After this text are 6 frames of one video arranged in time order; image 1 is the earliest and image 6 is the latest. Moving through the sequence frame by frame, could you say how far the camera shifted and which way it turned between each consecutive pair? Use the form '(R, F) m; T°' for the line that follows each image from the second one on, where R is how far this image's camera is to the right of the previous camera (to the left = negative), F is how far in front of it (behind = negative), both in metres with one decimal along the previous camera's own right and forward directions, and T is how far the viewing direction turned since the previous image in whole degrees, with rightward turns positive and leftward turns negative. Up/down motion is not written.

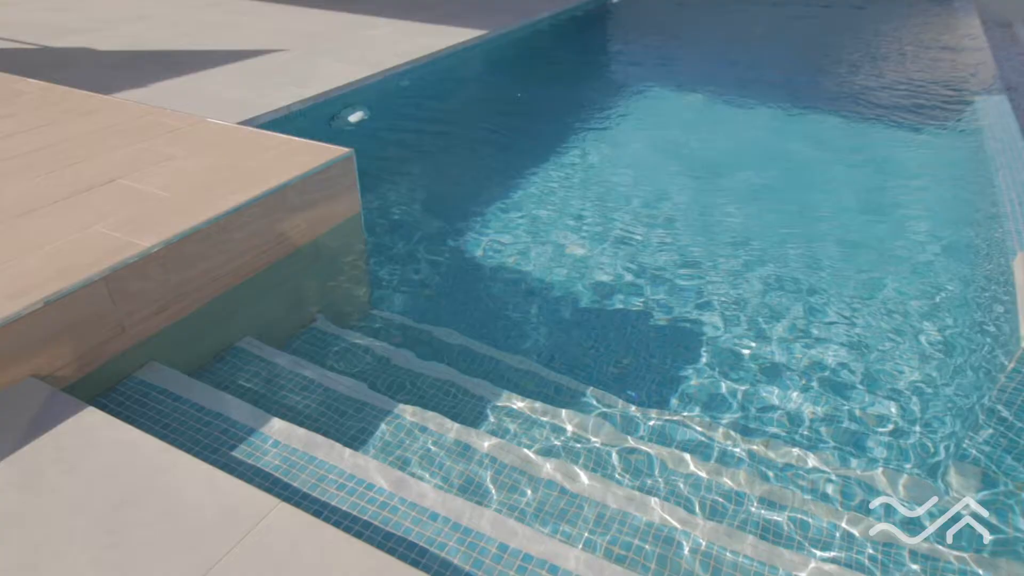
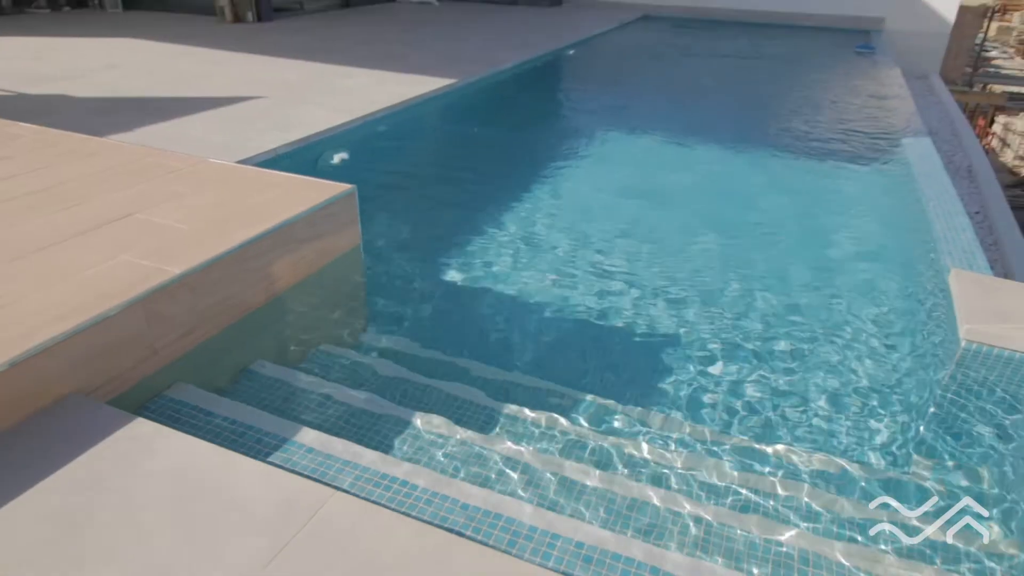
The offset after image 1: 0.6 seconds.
(-0.2, -0.2) m; +4°
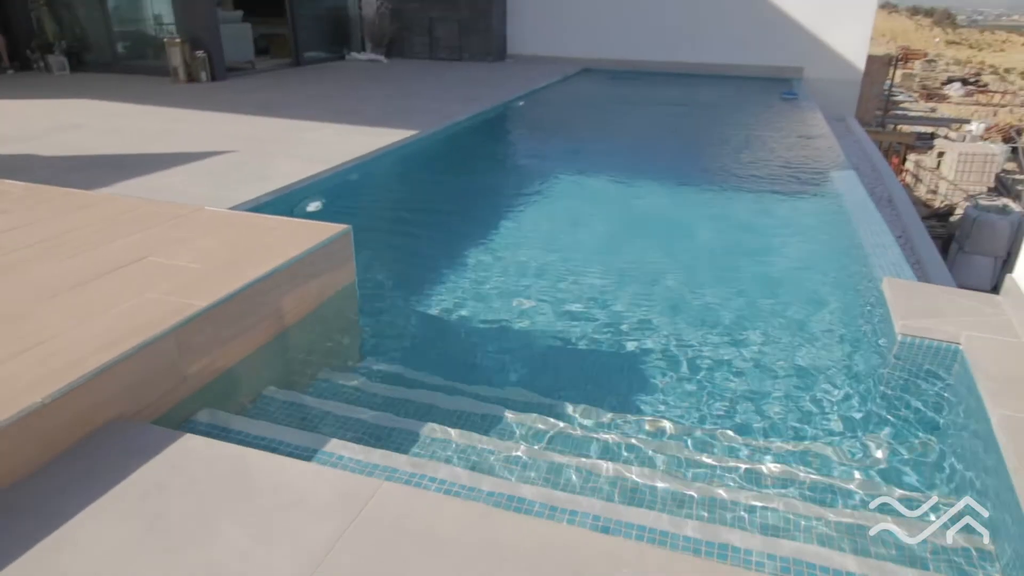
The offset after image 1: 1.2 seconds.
(-0.2, -0.2) m; +5°
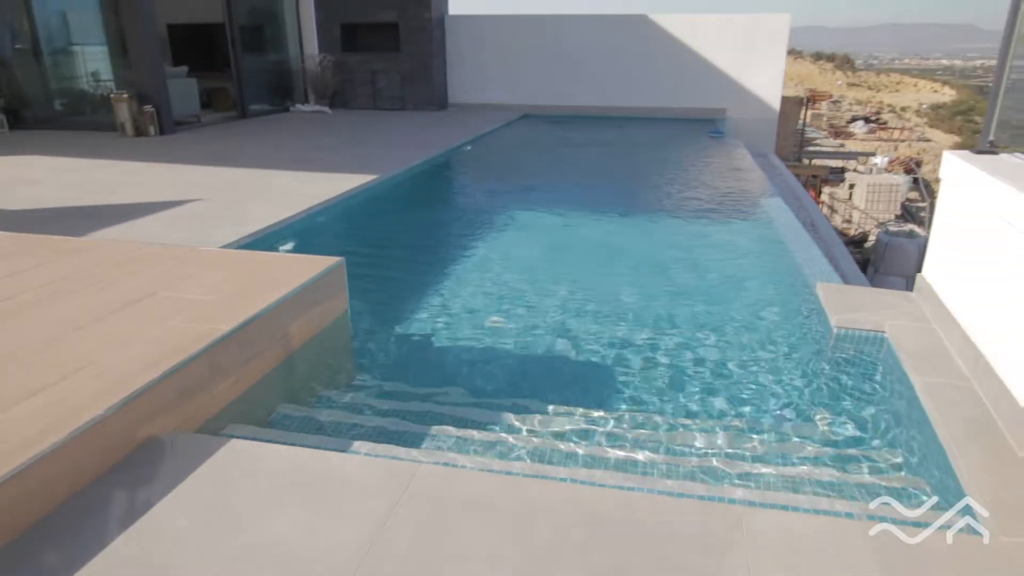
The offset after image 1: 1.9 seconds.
(-0.2, -0.3) m; +5°
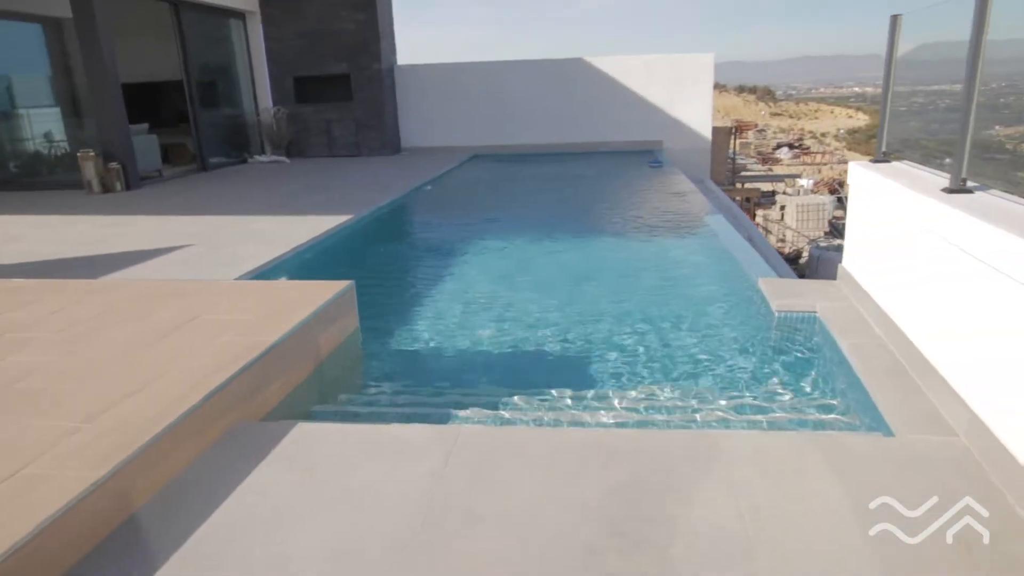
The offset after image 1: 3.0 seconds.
(-0.2, -0.5) m; +4°
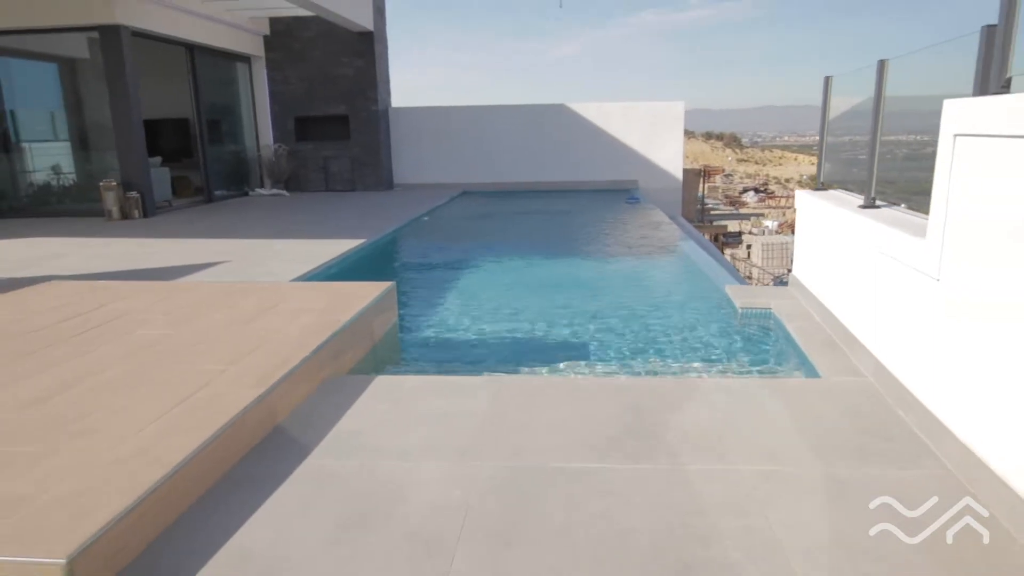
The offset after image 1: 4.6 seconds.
(-0.3, -0.8) m; +2°
